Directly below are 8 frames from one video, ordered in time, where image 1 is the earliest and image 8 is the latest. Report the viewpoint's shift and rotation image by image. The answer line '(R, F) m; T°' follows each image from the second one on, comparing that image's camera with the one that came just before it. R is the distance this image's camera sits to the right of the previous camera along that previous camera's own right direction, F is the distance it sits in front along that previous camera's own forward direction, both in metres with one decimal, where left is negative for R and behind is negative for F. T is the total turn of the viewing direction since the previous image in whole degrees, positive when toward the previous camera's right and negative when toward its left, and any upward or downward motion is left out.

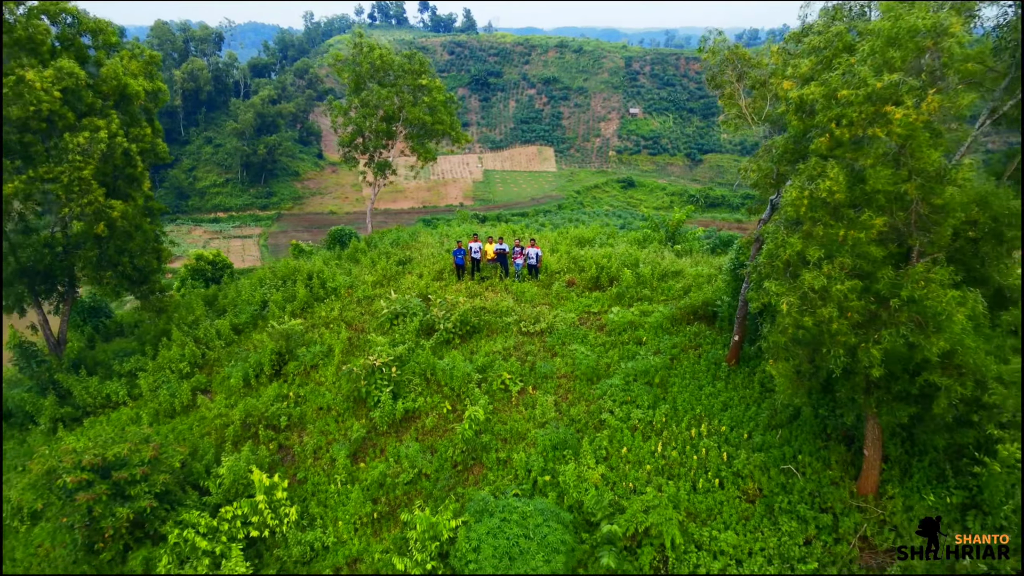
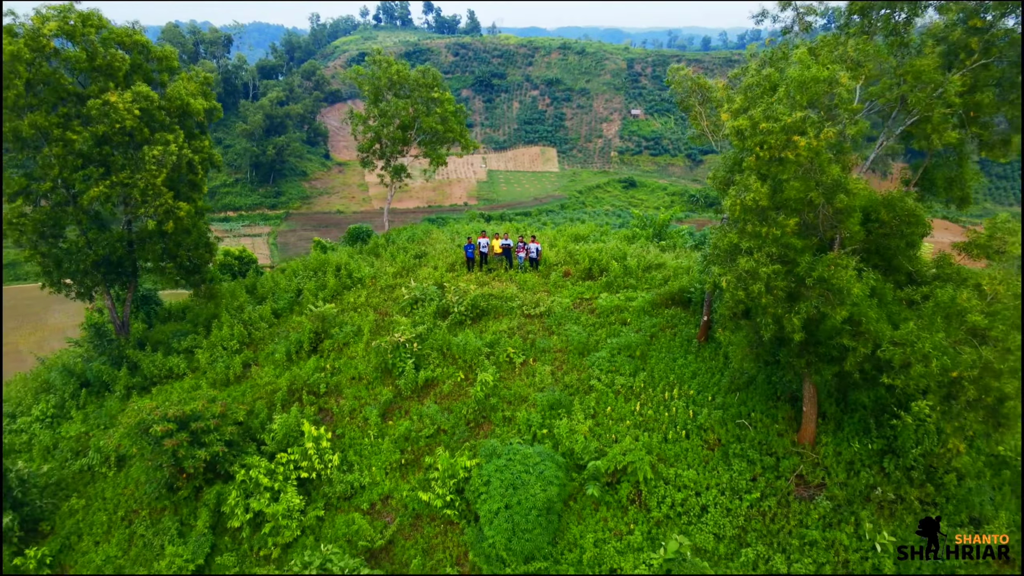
(0.0, -1.1) m; 0°
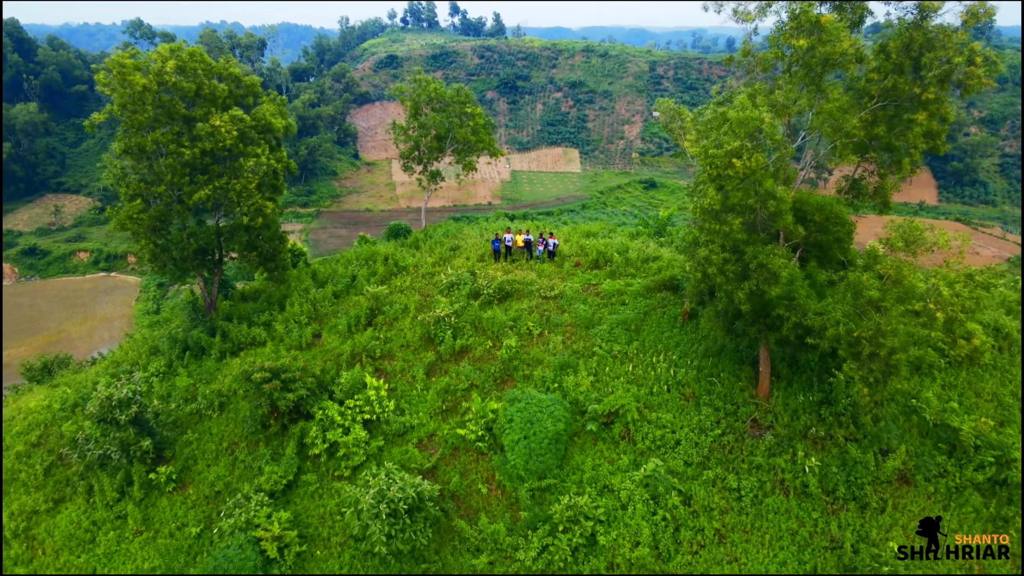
(0.0, -1.7) m; -2°
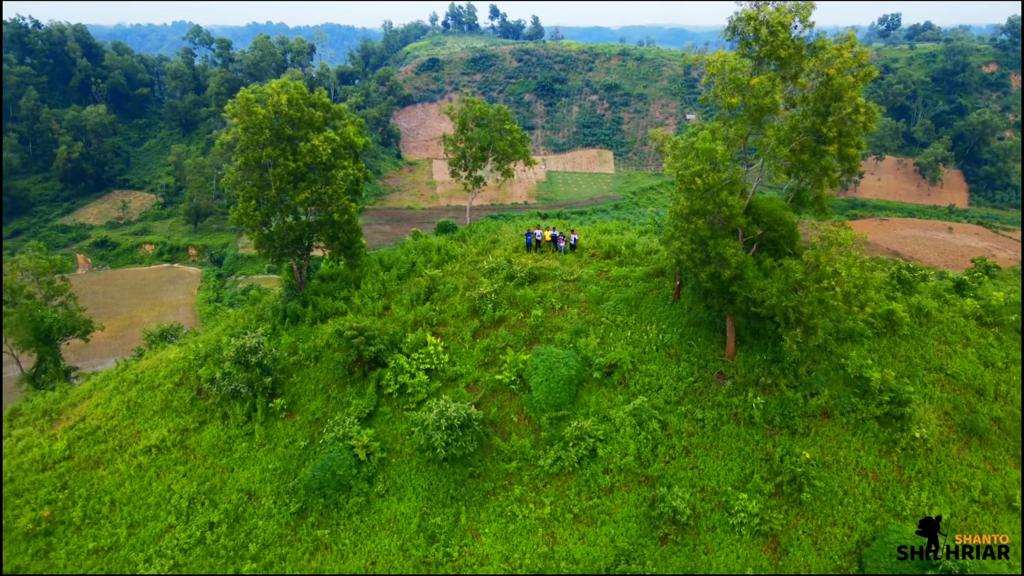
(+0.1, -2.5) m; -3°
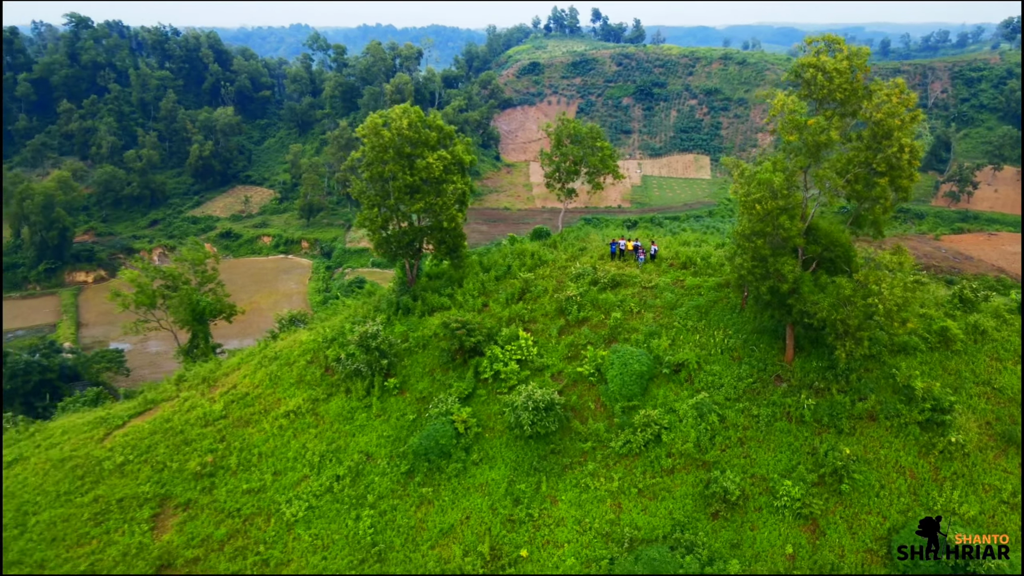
(+0.2, -1.5) m; -7°
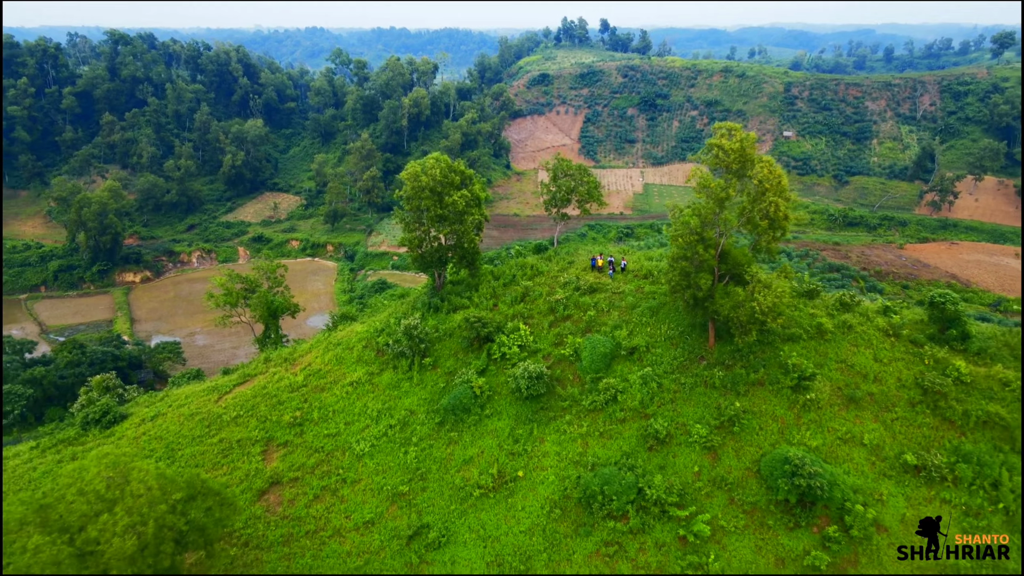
(+0.2, -4.5) m; -1°
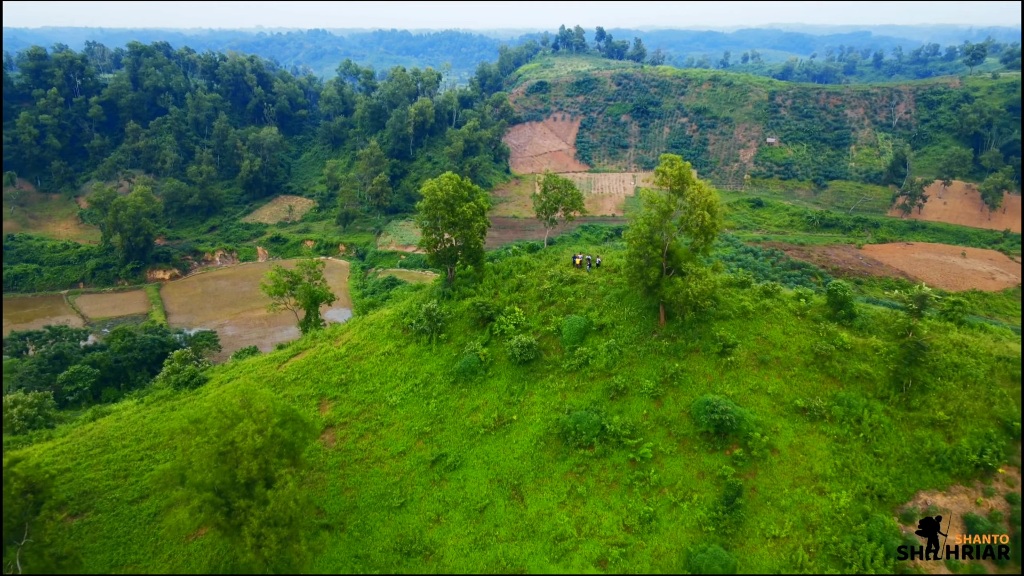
(+0.1, -4.6) m; 0°
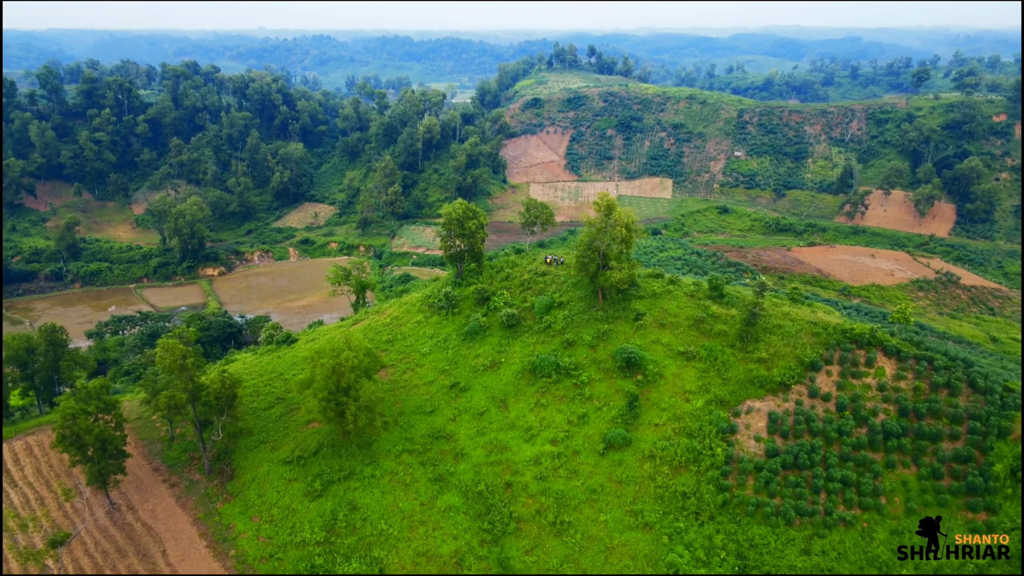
(+0.4, -10.4) m; 0°
